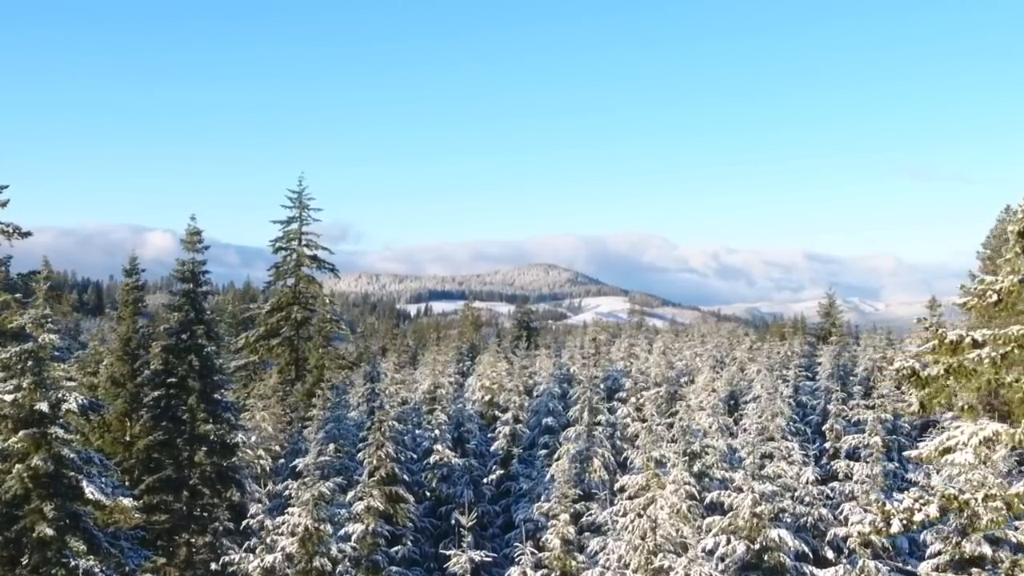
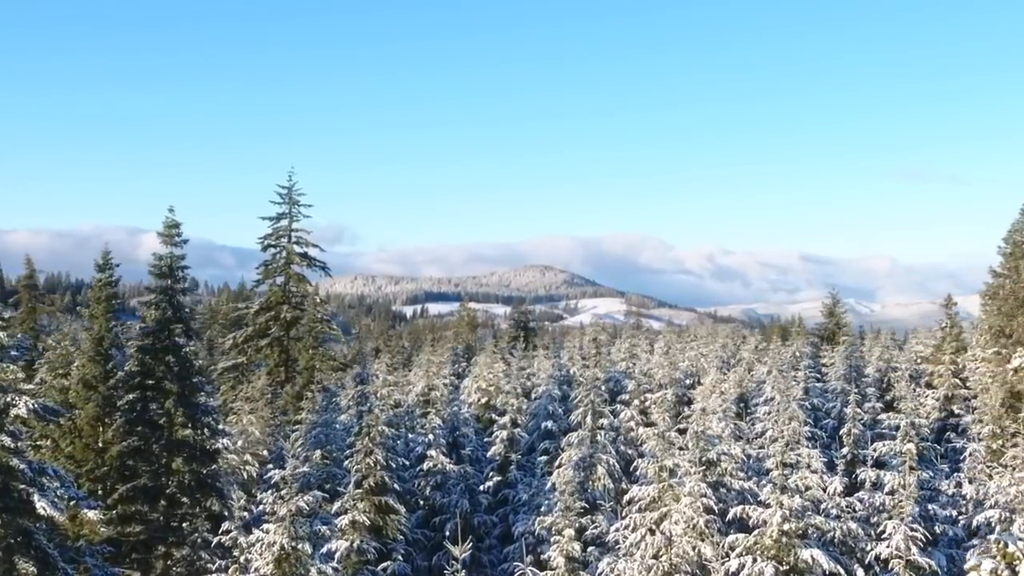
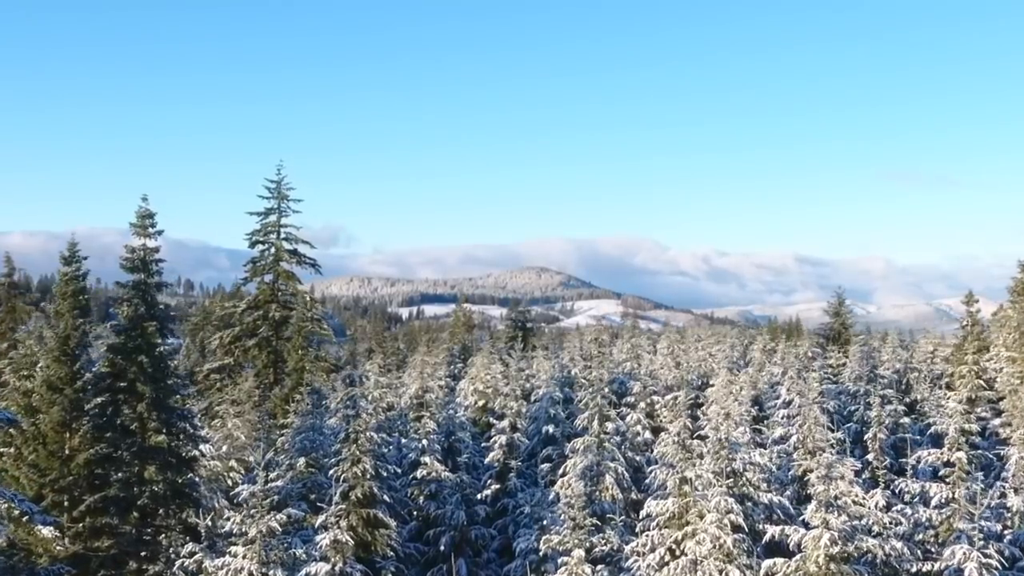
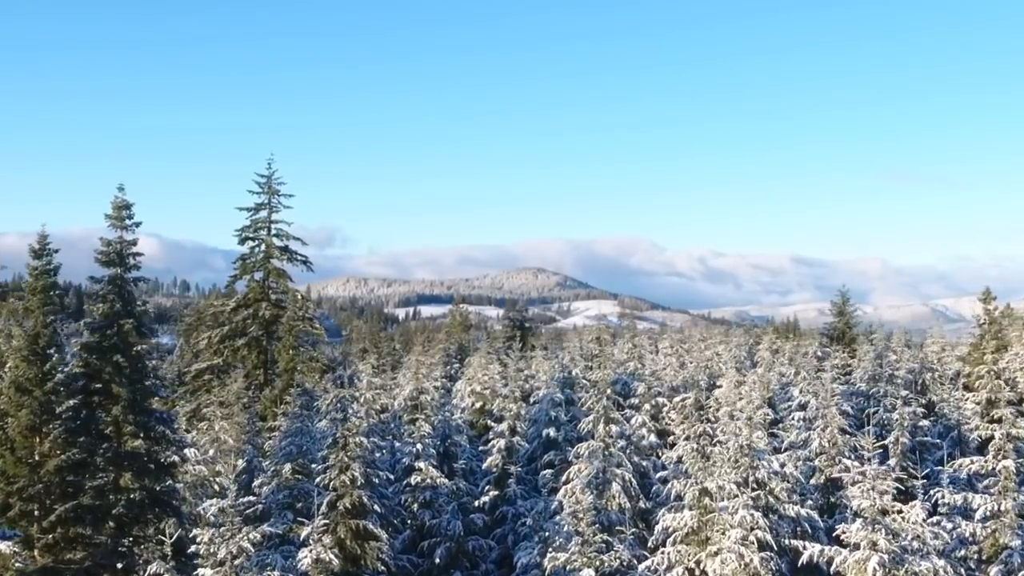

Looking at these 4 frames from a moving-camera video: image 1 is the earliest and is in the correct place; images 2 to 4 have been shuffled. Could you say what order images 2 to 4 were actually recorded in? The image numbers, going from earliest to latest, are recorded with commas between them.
2, 3, 4
